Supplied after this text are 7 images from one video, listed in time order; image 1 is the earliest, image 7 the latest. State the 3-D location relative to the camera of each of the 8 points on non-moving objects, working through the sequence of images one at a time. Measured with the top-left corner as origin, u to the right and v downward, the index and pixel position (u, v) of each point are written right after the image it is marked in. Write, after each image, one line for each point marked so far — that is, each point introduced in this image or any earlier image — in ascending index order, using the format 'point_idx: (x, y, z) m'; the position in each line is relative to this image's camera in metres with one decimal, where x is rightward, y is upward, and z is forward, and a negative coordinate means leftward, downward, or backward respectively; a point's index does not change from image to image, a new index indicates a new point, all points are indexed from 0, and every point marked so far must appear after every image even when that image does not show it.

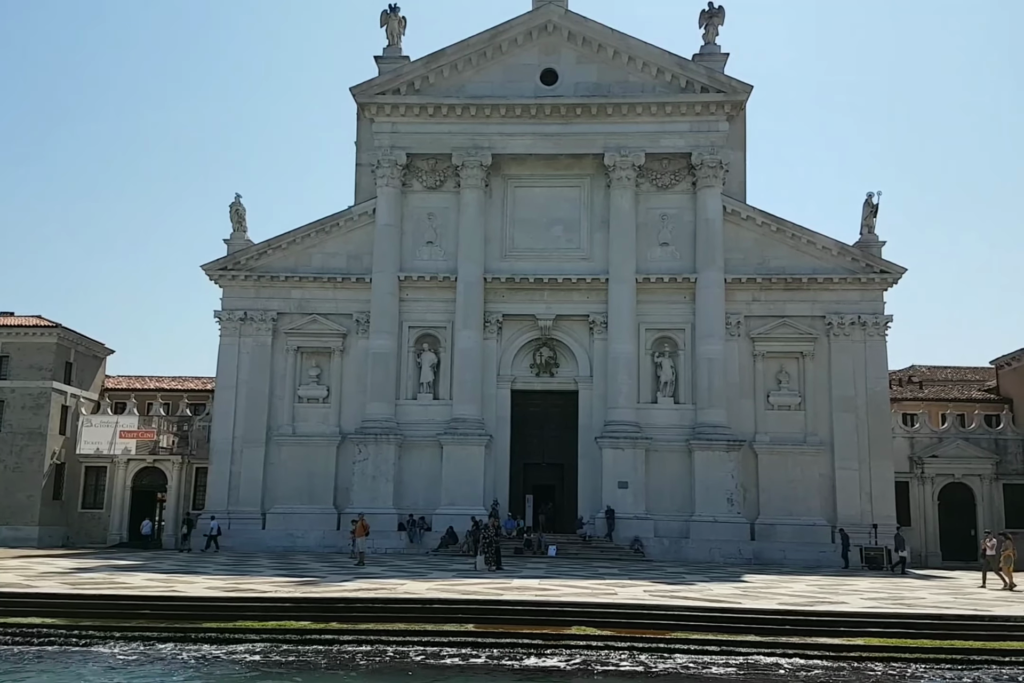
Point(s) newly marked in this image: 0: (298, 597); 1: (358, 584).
0: (-3.4, -4.2, +16.9) m
1: (-2.8, -4.6, +19.6) m
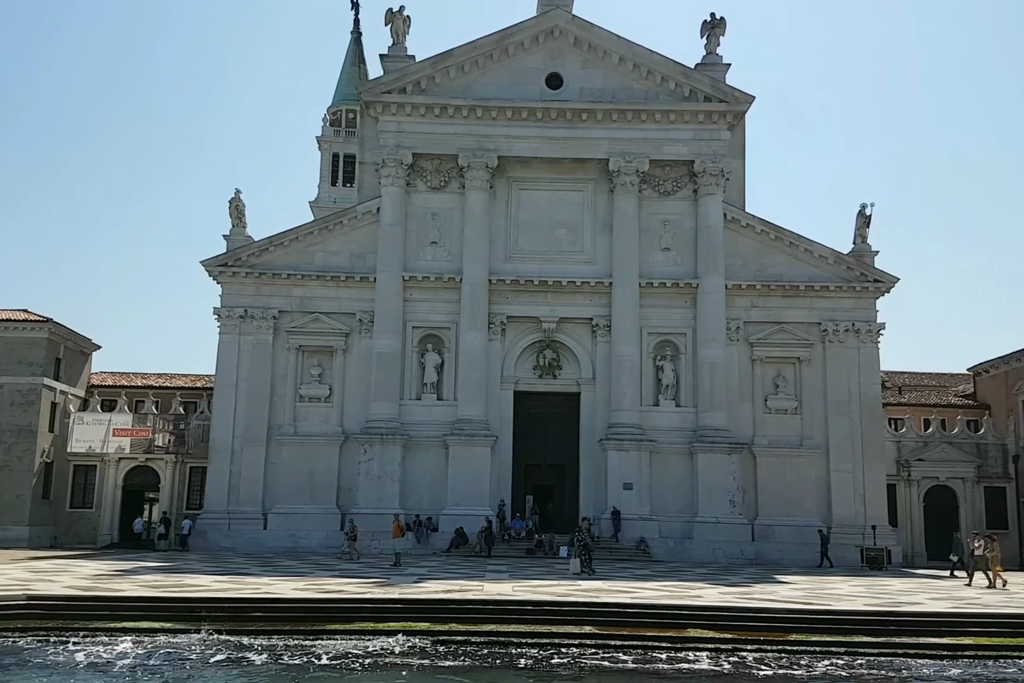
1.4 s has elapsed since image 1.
0: (-1.8, -4.3, +17.0) m
1: (-1.5, -4.7, +19.7) m
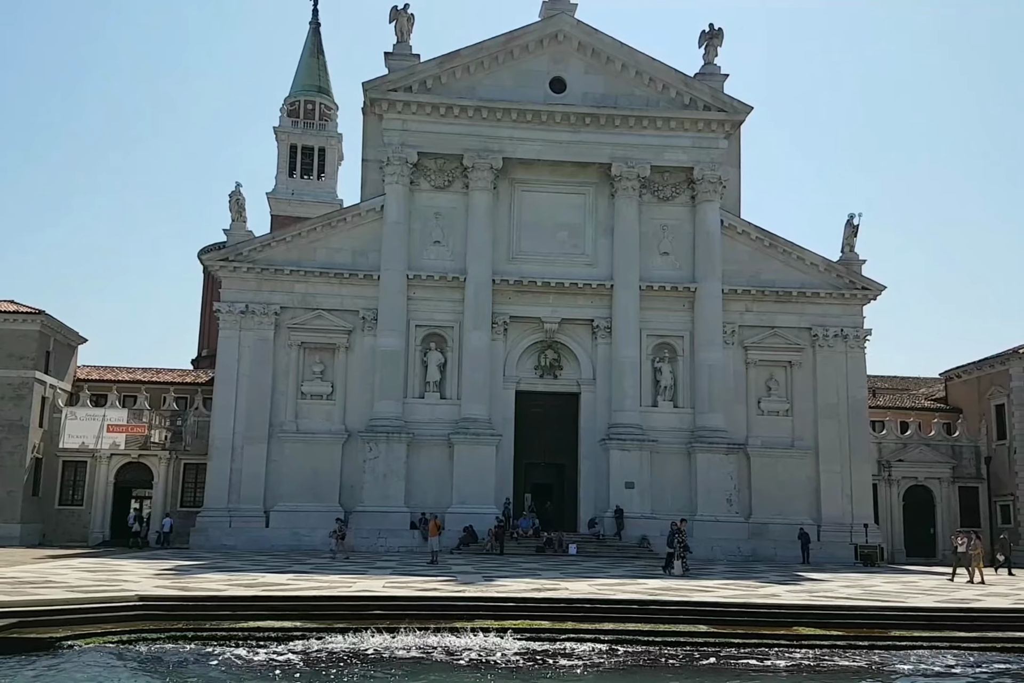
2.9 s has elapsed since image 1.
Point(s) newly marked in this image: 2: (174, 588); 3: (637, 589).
0: (-0.1, -4.3, +17.3) m
1: (0.0, -4.8, +20.0) m
2: (-6.0, -4.4, +18.1) m
3: (+2.4, -4.7, +19.4) m
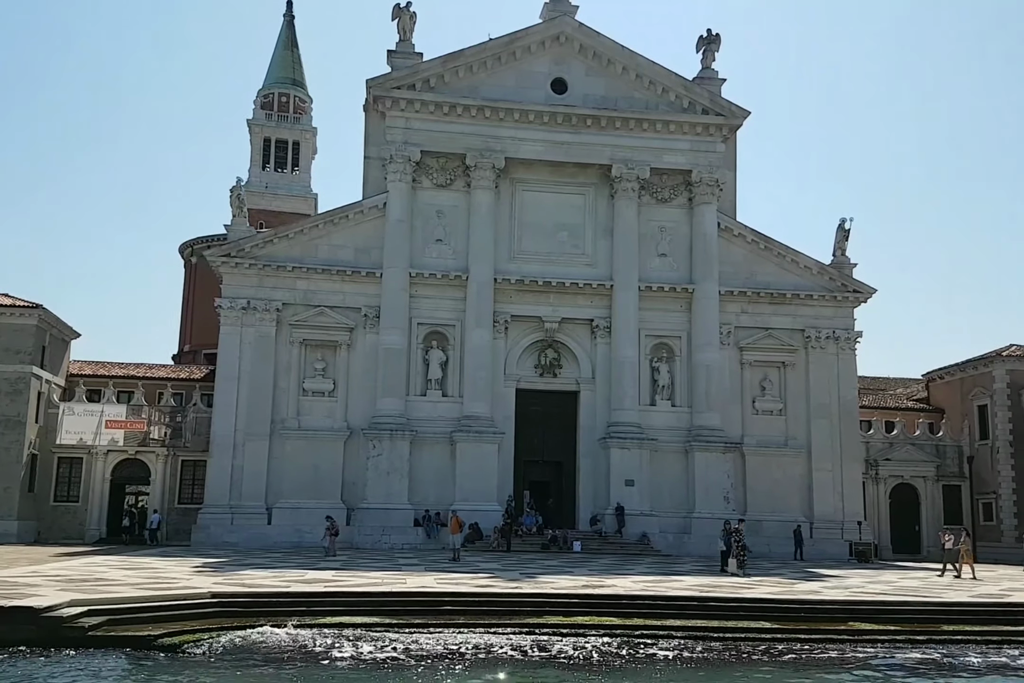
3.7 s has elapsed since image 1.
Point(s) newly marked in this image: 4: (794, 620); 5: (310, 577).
0: (+0.9, -4.4, +17.7) m
1: (+0.9, -4.8, +20.4) m
2: (-5.0, -4.4, +18.2) m
3: (+3.2, -4.7, +19.8) m
4: (+4.6, -4.5, +16.8) m
5: (-3.9, -4.6, +20.1) m
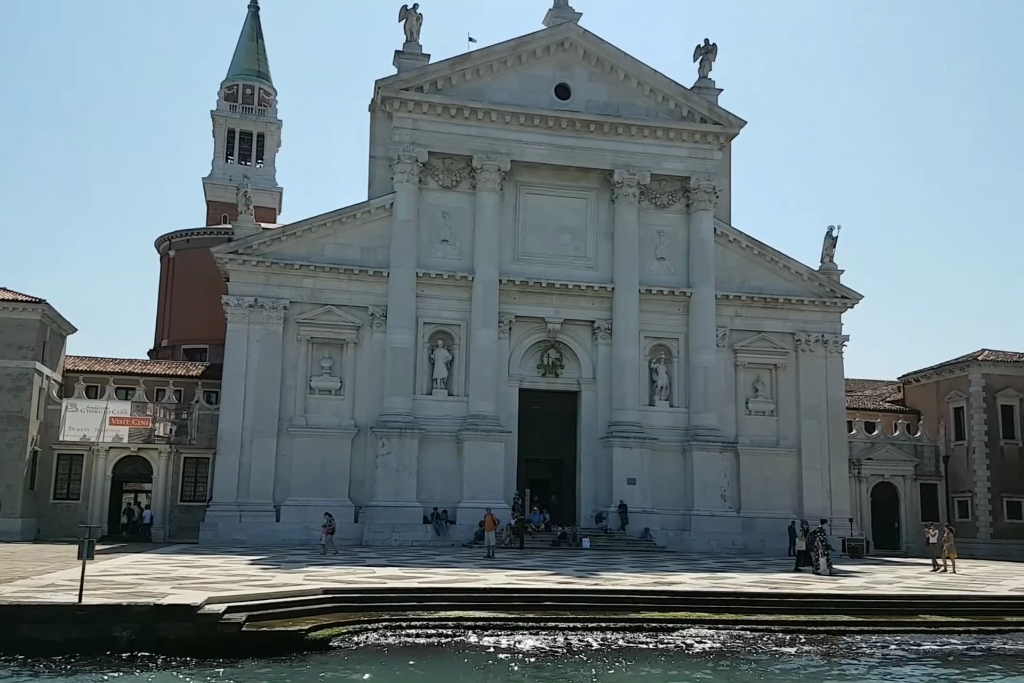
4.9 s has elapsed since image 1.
0: (+2.4, -4.5, +18.4) m
1: (+2.2, -4.9, +21.1) m
2: (-3.5, -4.4, +18.6) m
3: (+4.6, -4.9, +20.7) m
4: (+6.2, -4.7, +17.8) m
5: (-2.6, -4.7, +20.5) m
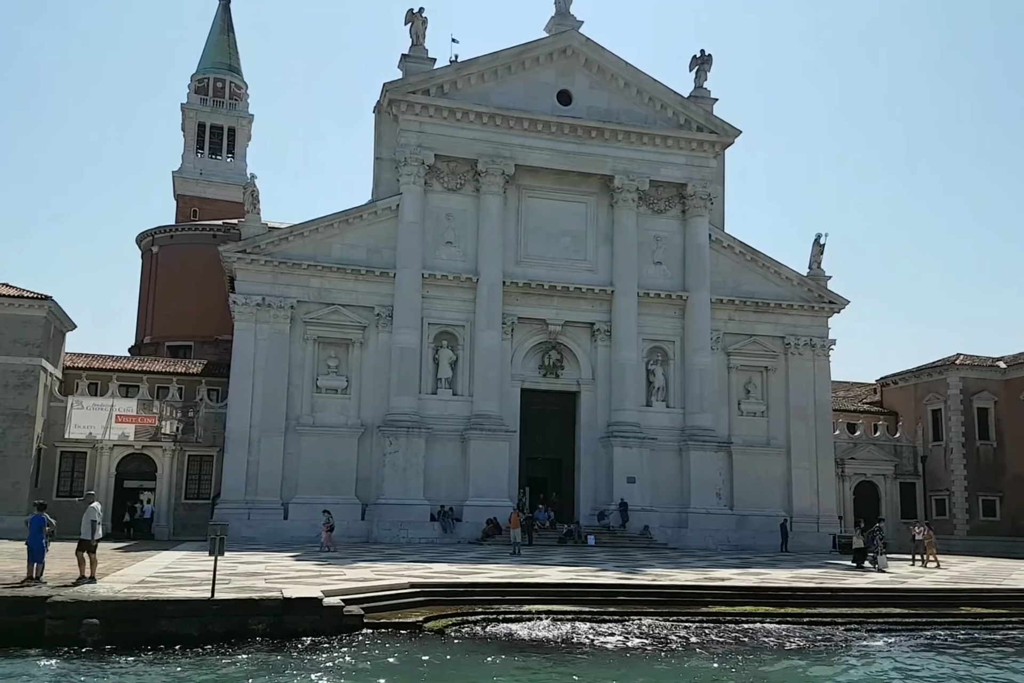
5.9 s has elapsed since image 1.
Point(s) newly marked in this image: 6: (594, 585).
0: (+3.6, -4.6, +19.3) m
1: (+3.3, -5.0, +22.0) m
2: (-2.3, -4.5, +19.1) m
3: (+5.7, -5.0, +21.8) m
4: (+7.4, -4.8, +18.9) m
5: (-1.5, -4.8, +21.1) m
6: (+1.5, -4.5, +18.7) m
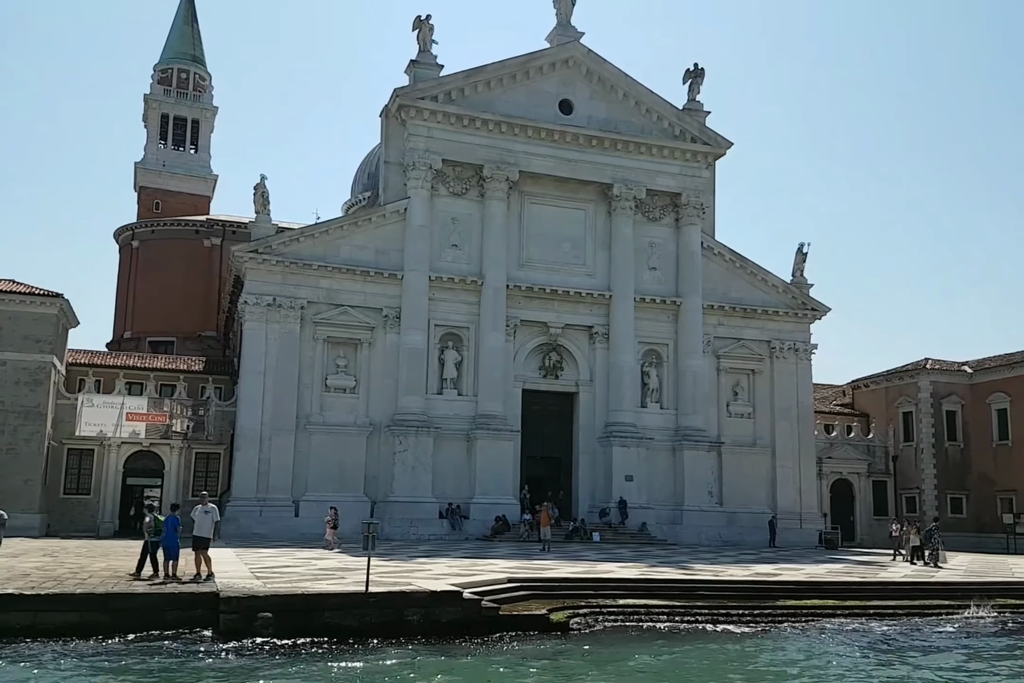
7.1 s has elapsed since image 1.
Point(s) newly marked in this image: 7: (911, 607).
0: (+5.1, -4.8, +20.7) m
1: (+4.5, -5.2, +23.4) m
2: (-0.8, -4.6, +20.1) m
3: (+7.0, -5.2, +23.3) m
4: (+8.9, -5.1, +20.5) m
5: (-0.1, -4.9, +22.1) m
6: (+3.0, -4.7, +19.9) m
7: (+7.7, -4.9, +19.6) m
